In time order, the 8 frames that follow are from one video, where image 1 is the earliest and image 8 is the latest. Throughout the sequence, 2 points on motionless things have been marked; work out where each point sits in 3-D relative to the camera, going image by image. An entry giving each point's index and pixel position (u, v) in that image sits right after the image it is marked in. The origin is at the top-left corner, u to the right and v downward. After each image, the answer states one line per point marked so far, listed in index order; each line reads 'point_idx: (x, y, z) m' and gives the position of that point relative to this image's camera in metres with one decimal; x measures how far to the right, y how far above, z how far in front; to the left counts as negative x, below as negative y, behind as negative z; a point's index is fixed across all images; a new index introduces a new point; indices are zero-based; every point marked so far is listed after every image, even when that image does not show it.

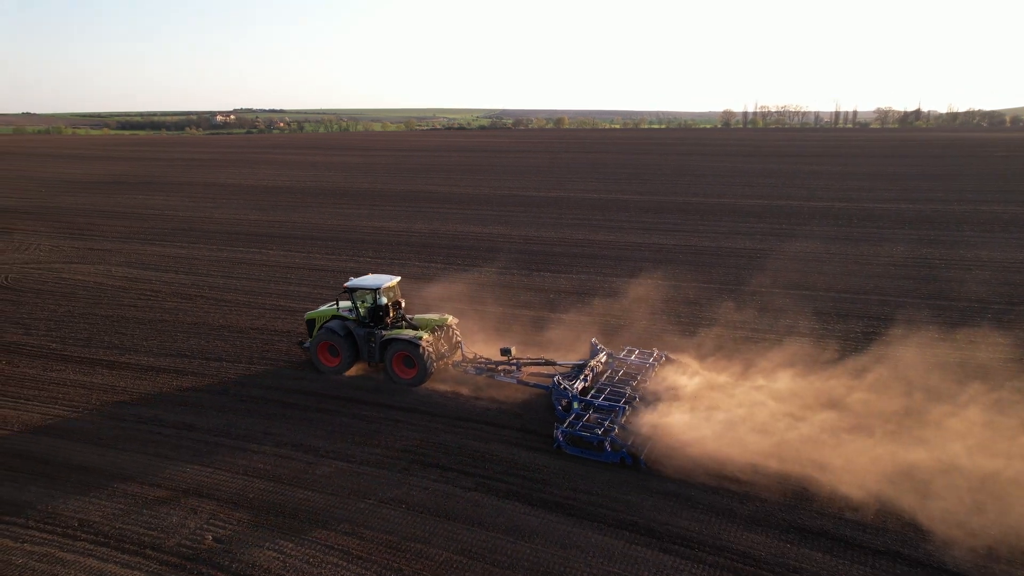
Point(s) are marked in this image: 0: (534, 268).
0: (+0.5, +0.6, +17.6) m
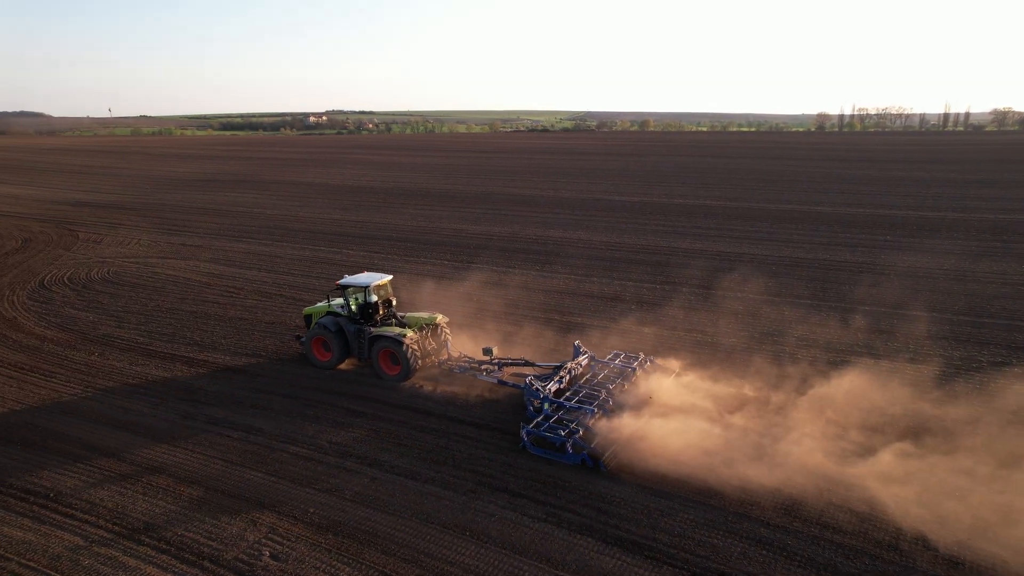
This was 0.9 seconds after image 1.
0: (+2.5, +0.3, +16.9) m
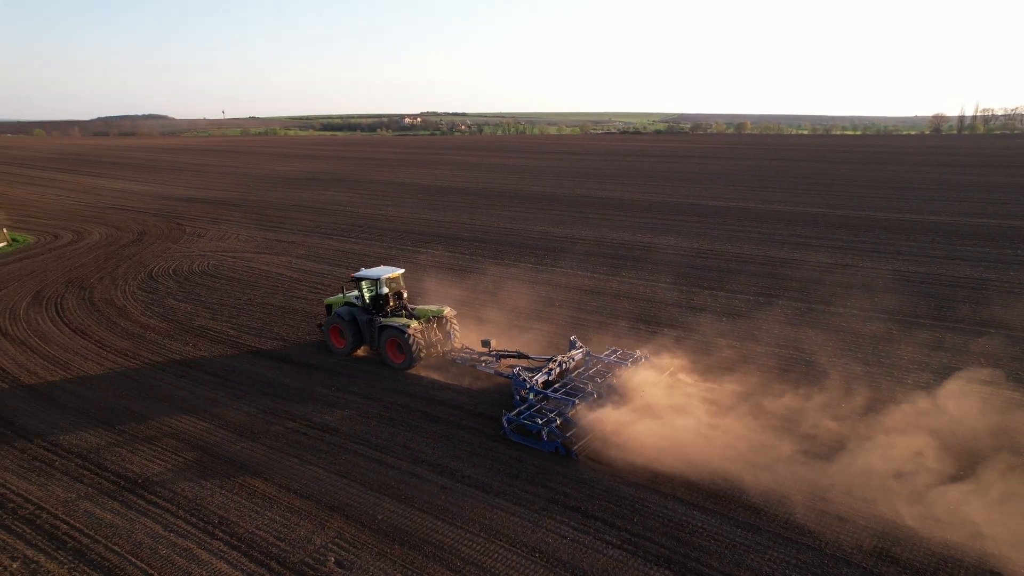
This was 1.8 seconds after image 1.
0: (+4.5, +0.1, +16.1) m
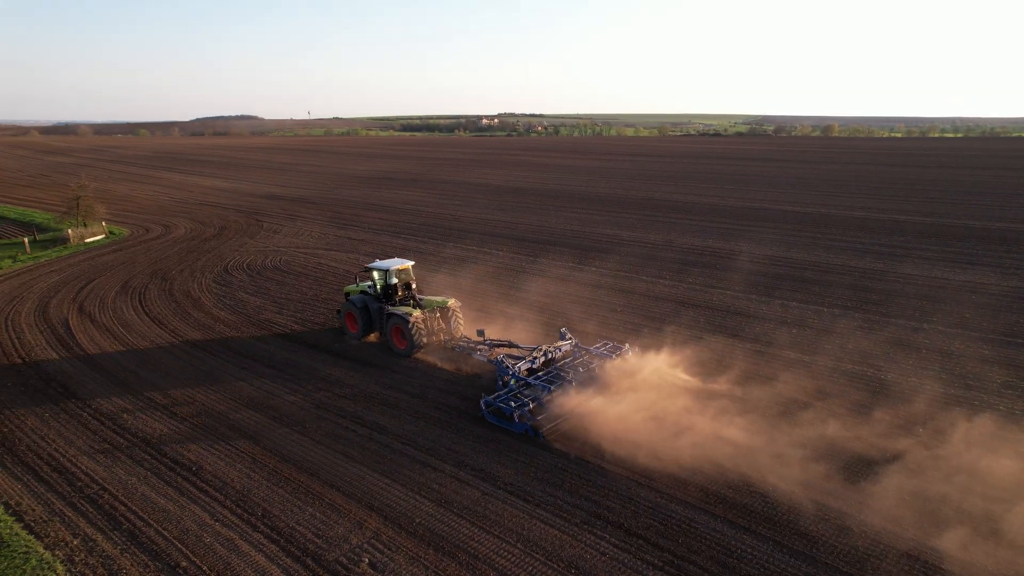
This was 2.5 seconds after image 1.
0: (+5.9, -0.1, +15.3) m
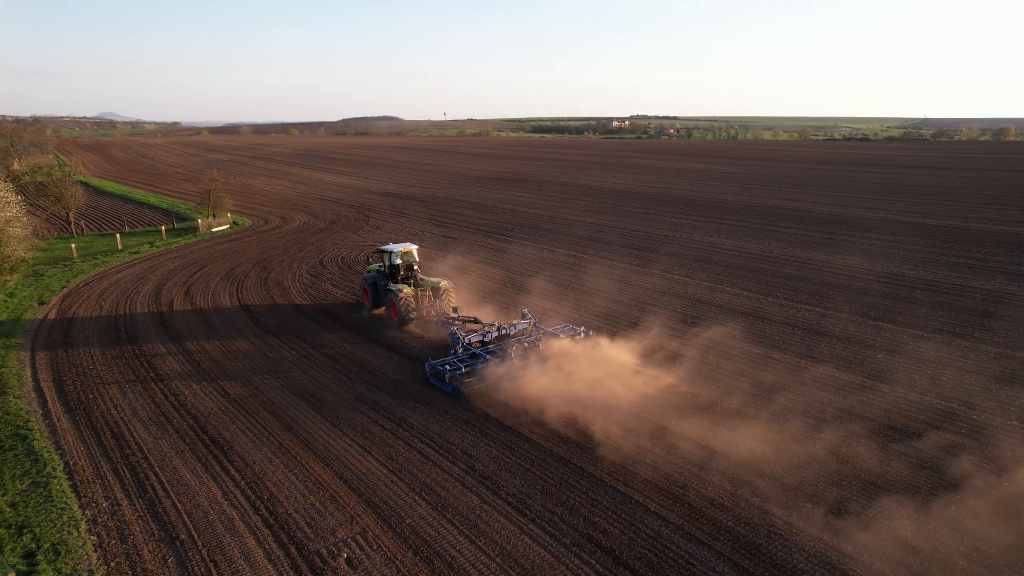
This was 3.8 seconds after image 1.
0: (+7.3, -0.5, +13.8) m
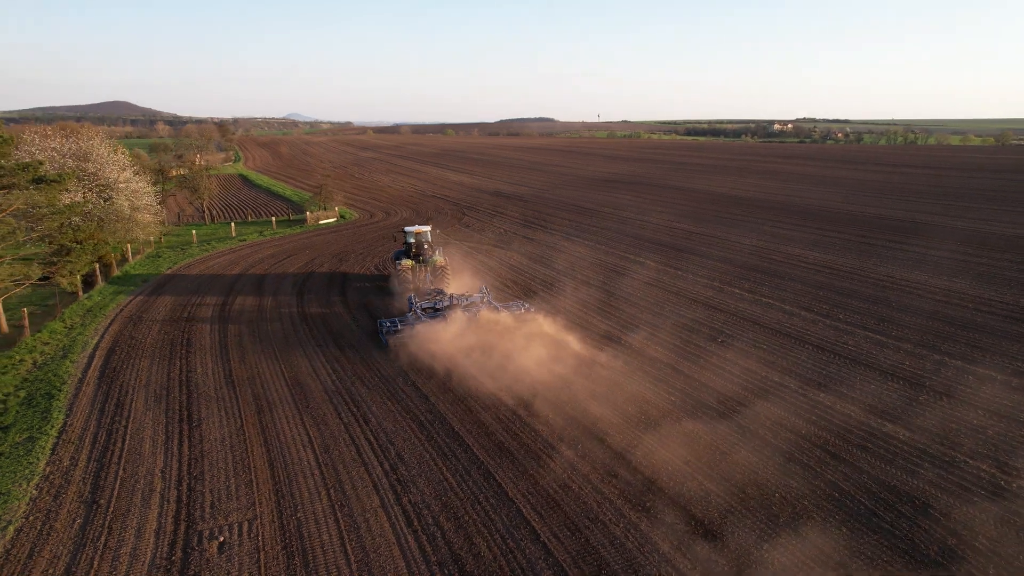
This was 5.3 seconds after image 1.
0: (+7.5, -1.0, +11.8) m
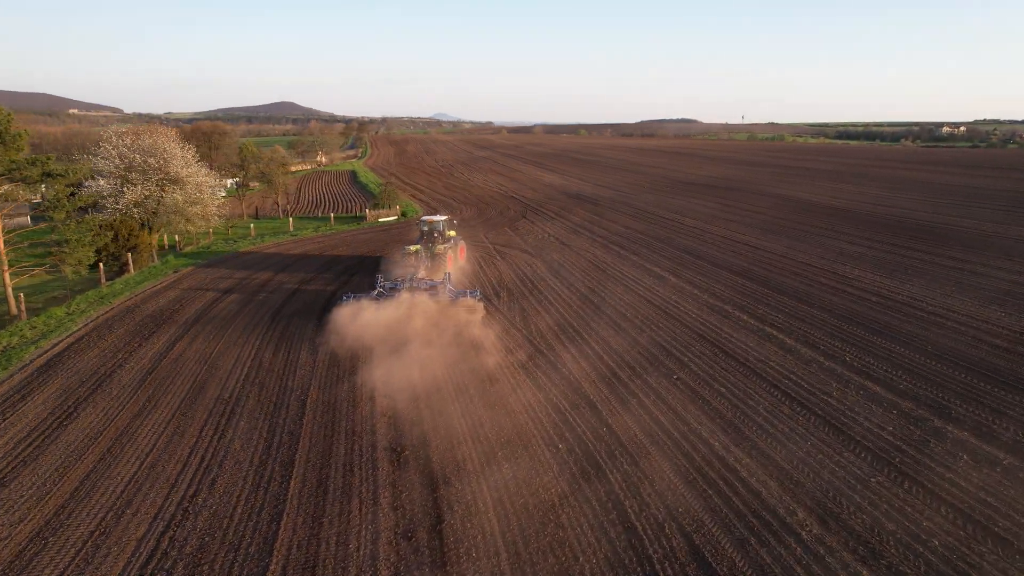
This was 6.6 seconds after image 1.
0: (+6.1, -1.6, +9.1) m
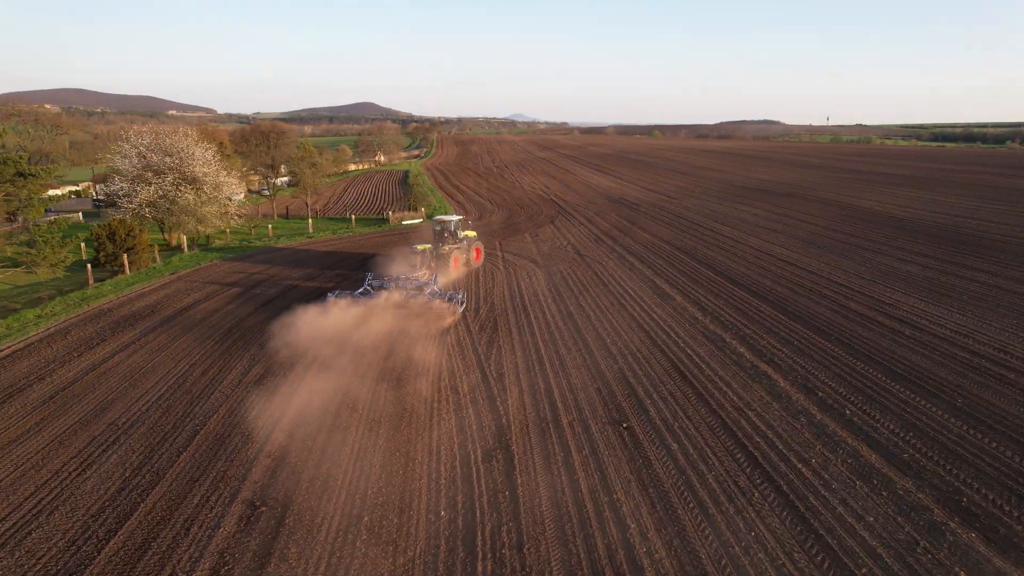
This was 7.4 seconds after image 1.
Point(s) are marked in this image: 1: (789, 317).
0: (+4.9, -2.1, +7.0) m
1: (+5.2, -0.6, +12.6) m
